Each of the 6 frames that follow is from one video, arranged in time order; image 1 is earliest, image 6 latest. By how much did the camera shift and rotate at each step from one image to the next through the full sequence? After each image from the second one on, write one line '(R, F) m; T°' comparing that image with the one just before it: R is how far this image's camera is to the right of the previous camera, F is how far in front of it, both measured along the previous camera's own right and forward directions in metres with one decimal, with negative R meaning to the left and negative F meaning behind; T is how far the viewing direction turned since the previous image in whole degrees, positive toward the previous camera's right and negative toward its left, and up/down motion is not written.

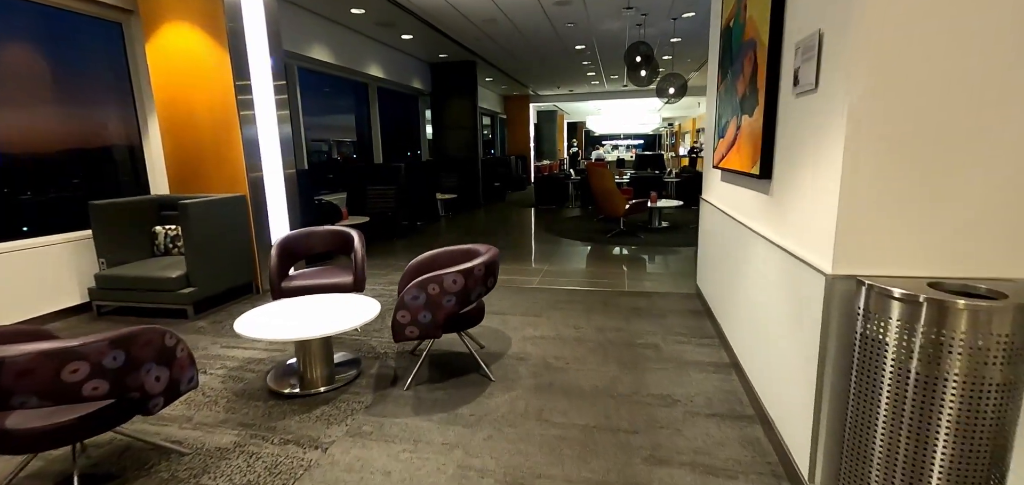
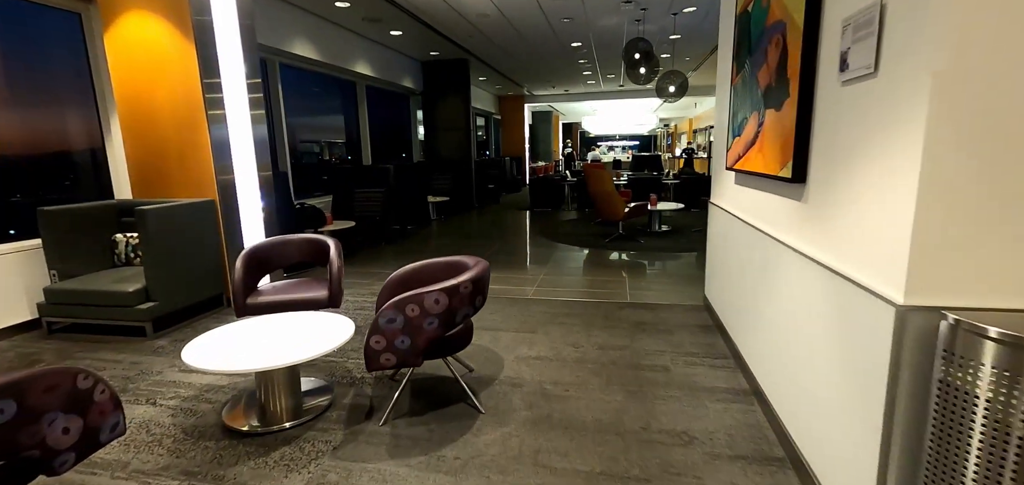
(0.0, +0.3) m; +1°
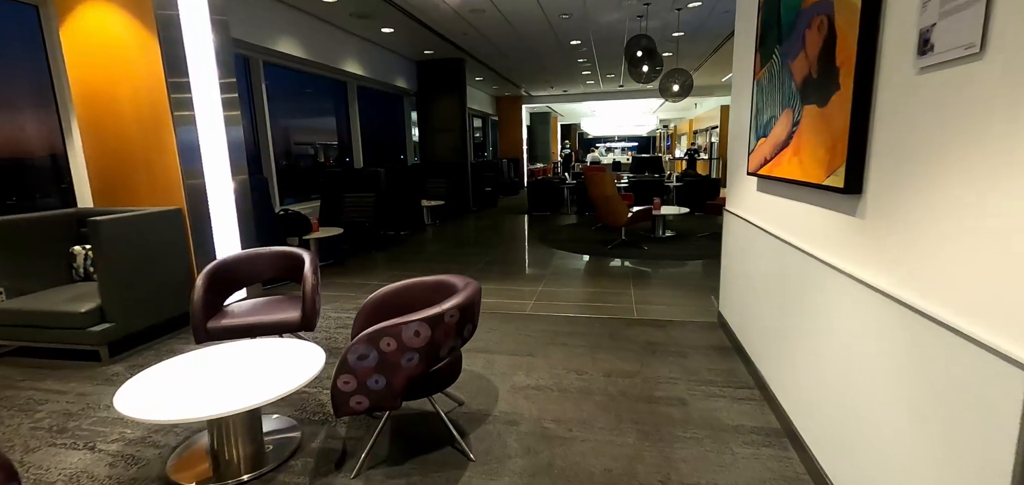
(0.0, +0.3) m; 0°
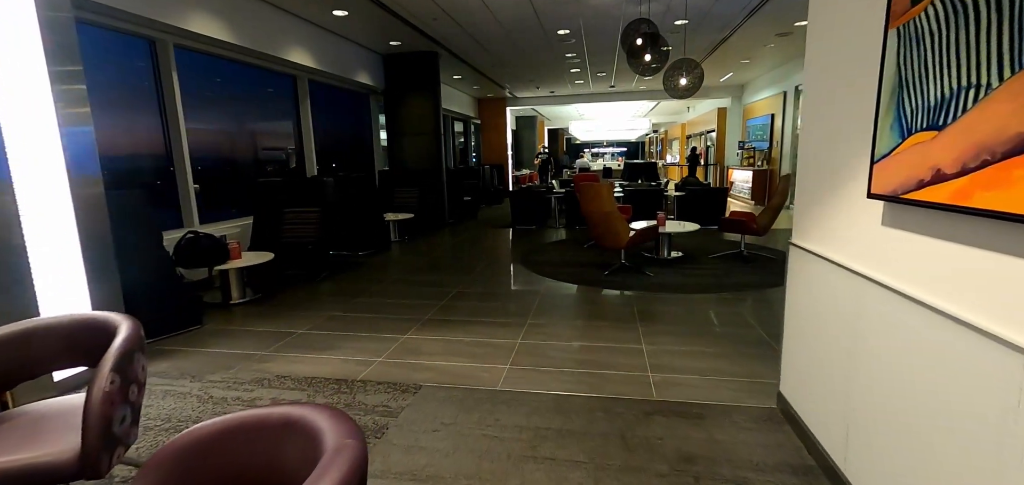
(+0.1, +1.2) m; +1°
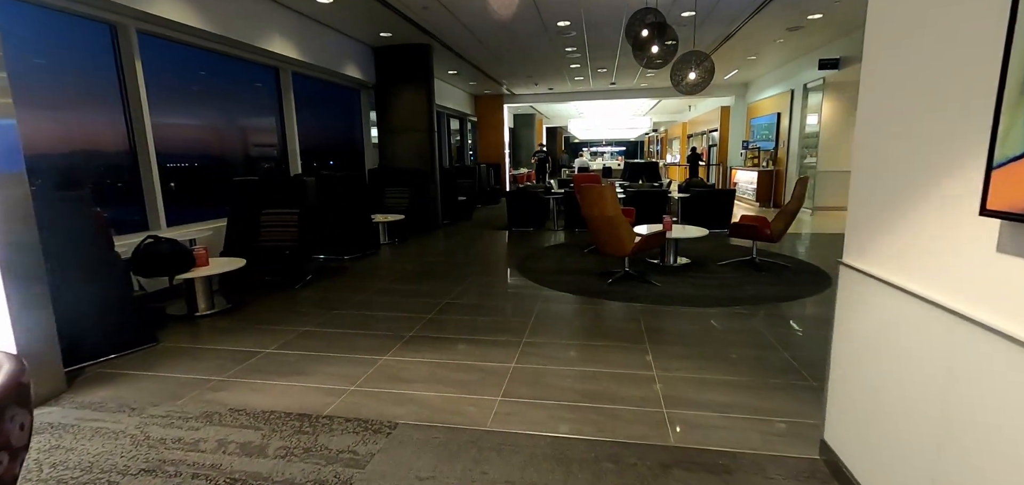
(0.0, +0.4) m; 0°
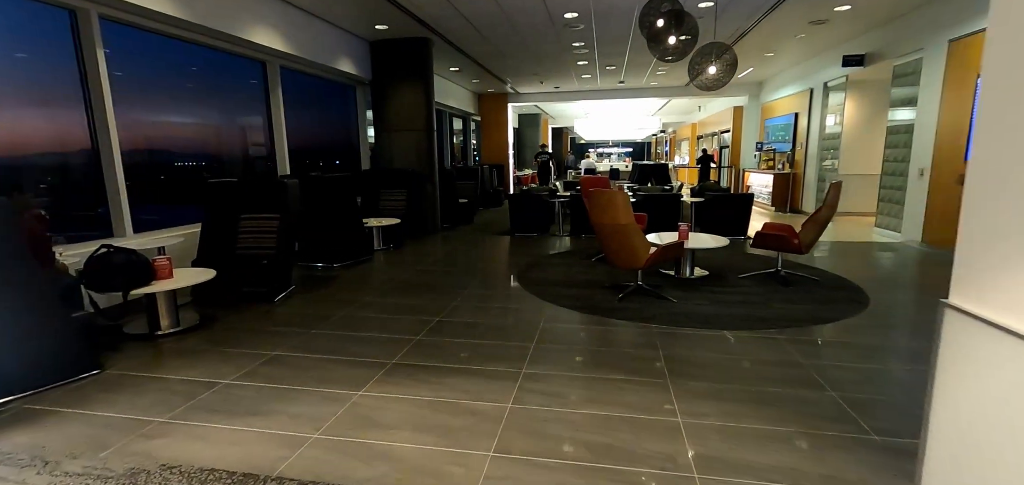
(0.0, +0.5) m; -1°
